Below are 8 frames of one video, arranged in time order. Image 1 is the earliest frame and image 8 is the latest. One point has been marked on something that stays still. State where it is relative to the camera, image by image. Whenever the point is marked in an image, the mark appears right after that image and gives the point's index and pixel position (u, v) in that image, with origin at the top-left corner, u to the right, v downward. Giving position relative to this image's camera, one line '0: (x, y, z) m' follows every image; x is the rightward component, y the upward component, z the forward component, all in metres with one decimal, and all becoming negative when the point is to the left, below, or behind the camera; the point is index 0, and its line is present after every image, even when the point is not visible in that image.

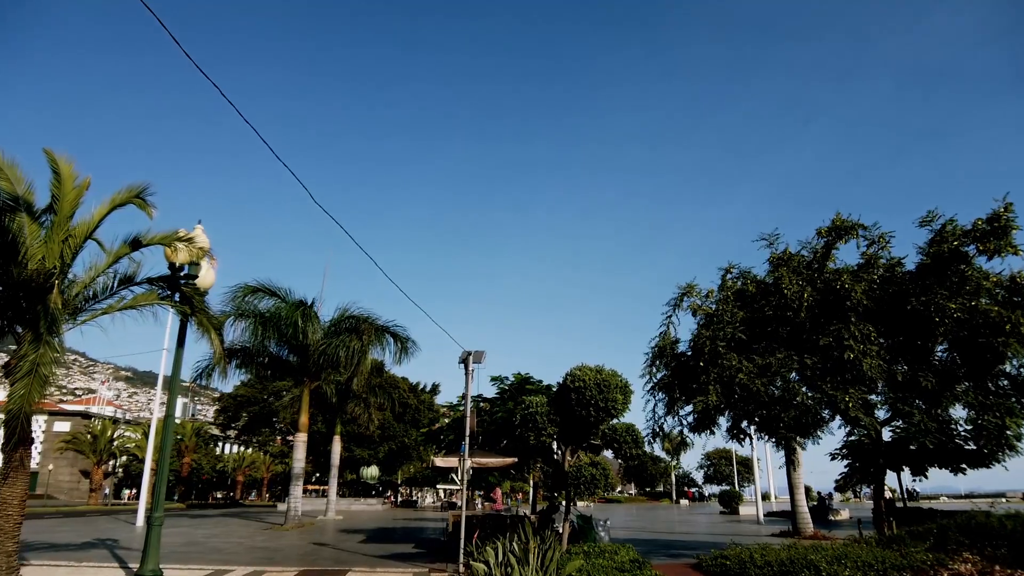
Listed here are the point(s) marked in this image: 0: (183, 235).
0: (-5.3, +0.9, +10.6) m
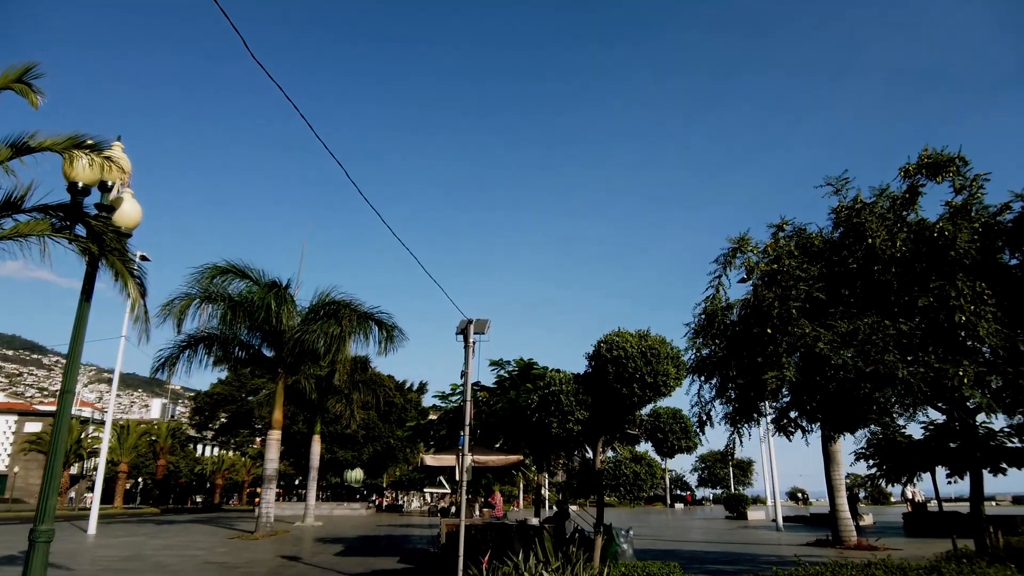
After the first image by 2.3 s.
0: (-5.1, +1.7, +7.8) m
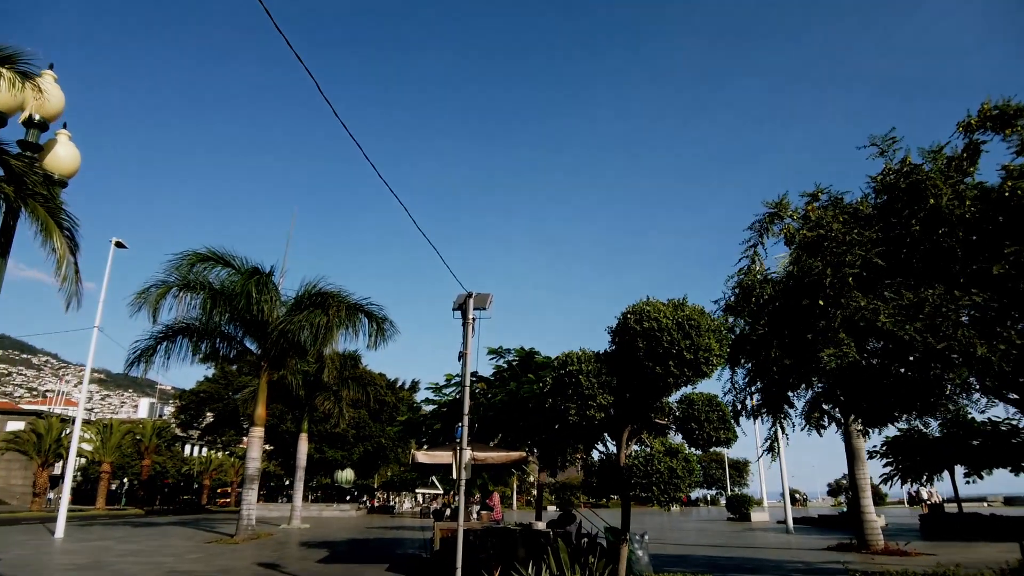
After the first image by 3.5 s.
0: (-5.0, +2.2, +6.3) m
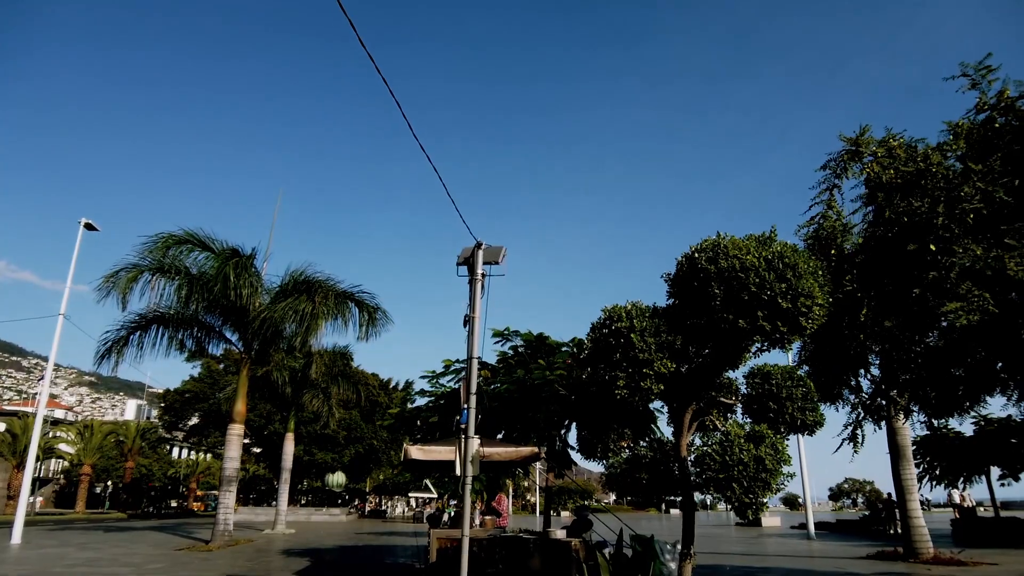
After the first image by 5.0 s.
0: (-4.7, +2.8, +4.4) m
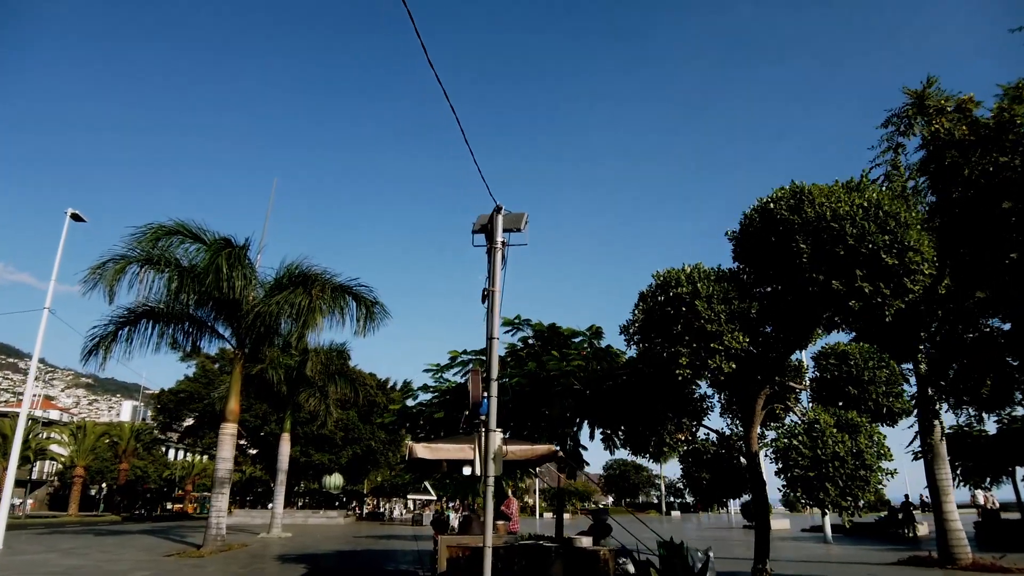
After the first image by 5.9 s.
0: (-4.5, +3.1, +3.5) m
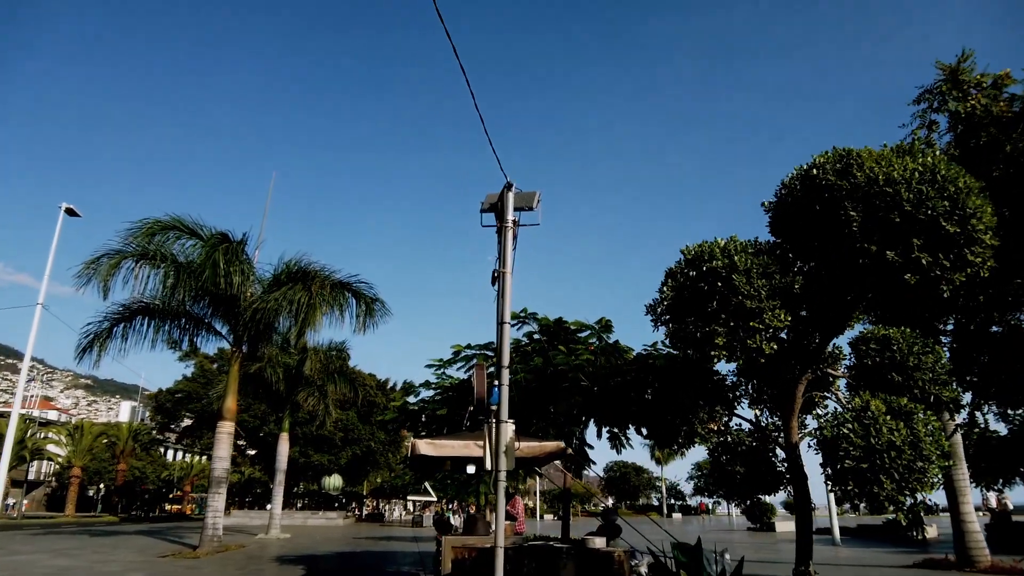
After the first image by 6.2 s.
0: (-4.3, +3.3, +3.1) m
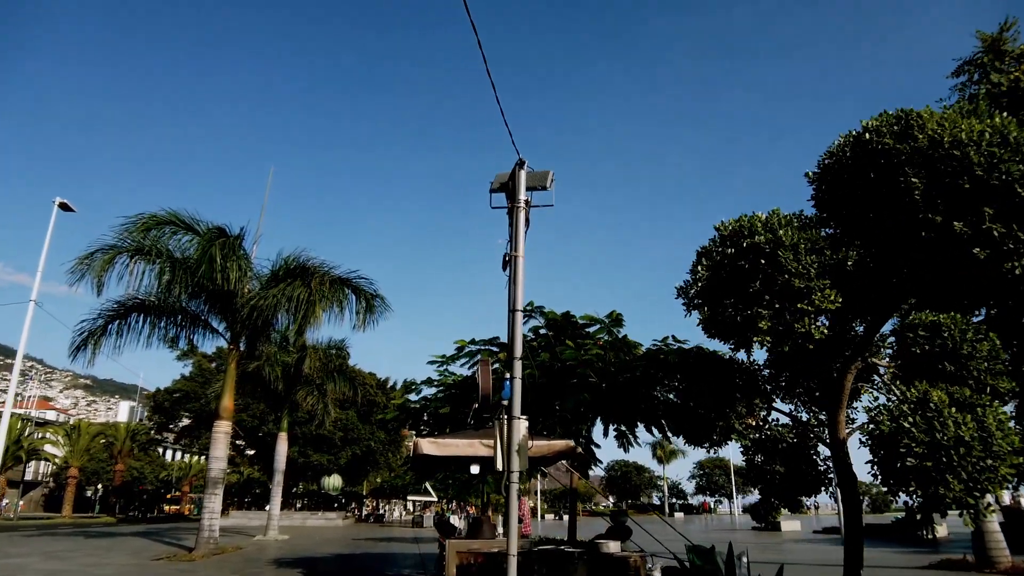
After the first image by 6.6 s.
0: (-4.2, +3.4, +2.6) m
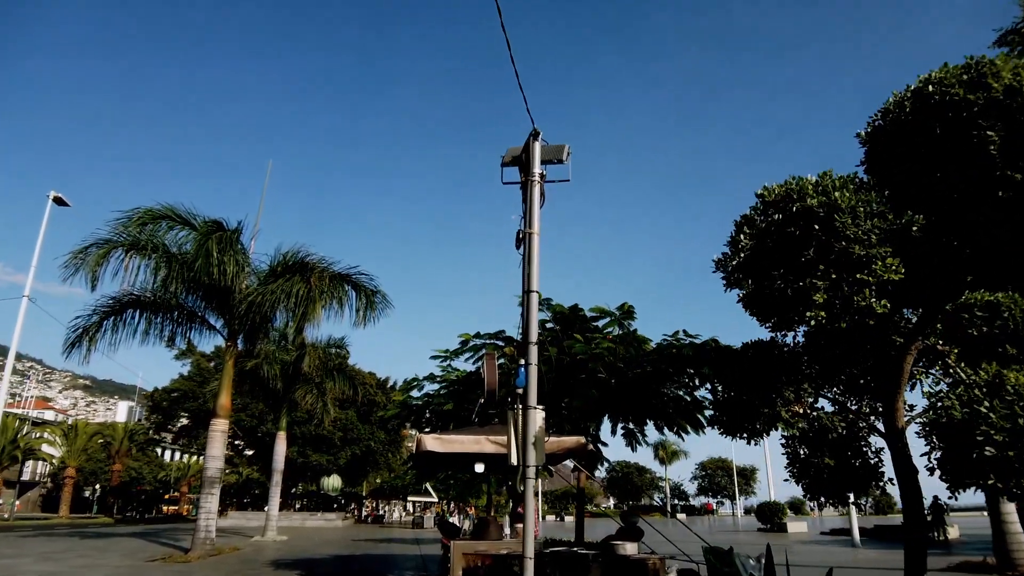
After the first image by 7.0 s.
0: (-4.1, +3.6, +2.2) m
